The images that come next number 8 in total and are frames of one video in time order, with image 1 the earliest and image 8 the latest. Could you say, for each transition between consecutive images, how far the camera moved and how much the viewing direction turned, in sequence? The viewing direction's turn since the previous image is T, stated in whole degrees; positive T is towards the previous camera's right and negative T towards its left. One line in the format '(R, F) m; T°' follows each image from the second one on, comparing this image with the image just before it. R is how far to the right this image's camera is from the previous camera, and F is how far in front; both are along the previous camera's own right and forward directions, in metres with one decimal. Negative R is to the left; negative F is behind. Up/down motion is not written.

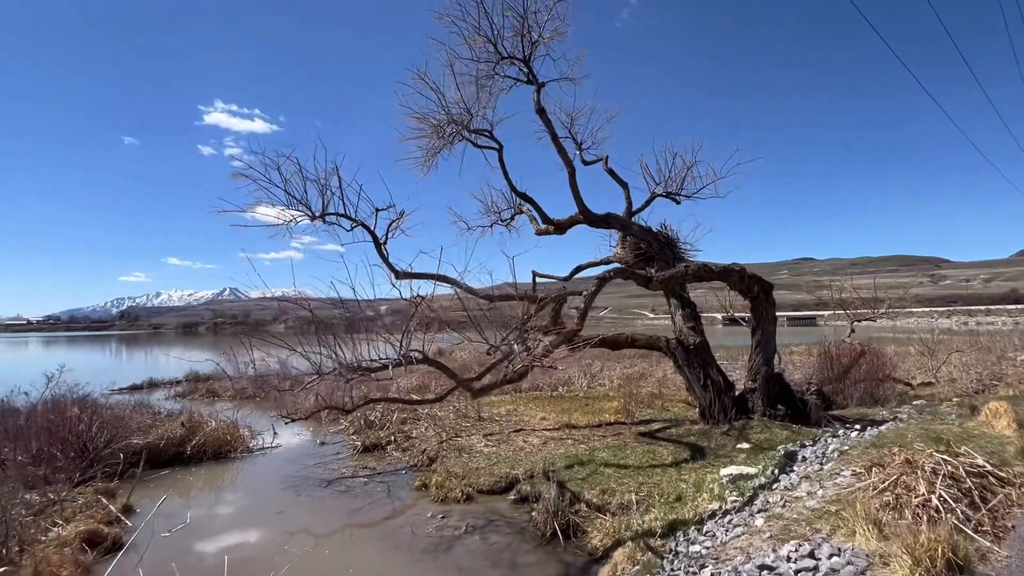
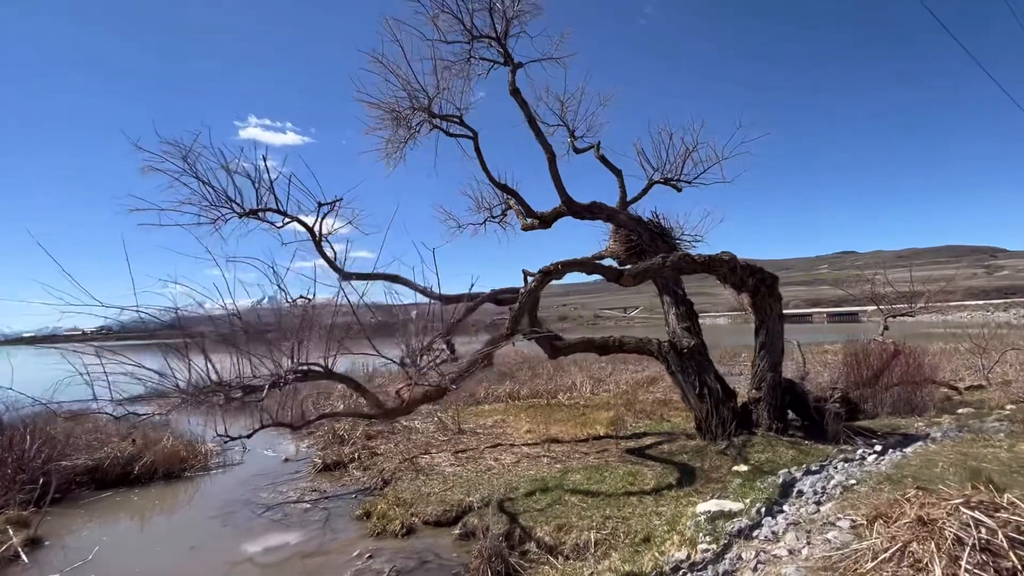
(+1.0, +1.2) m; -3°
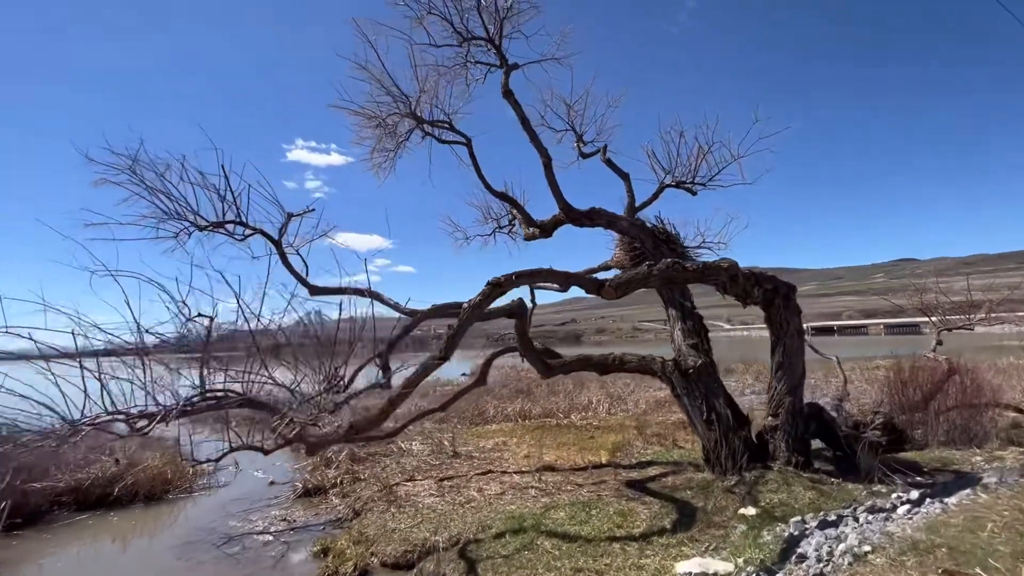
(+0.8, +0.8) m; -4°
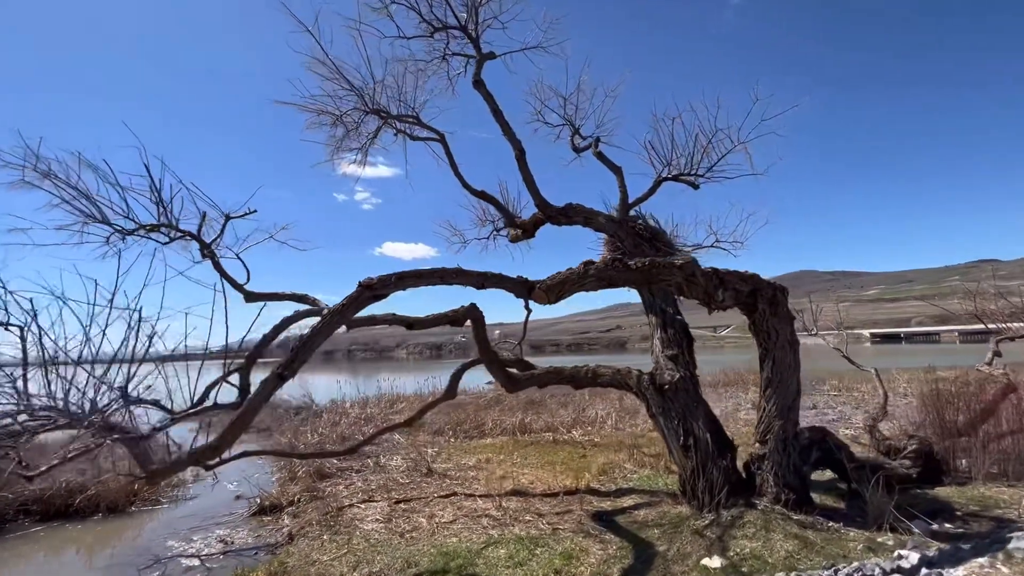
(+1.1, +0.9) m; -5°
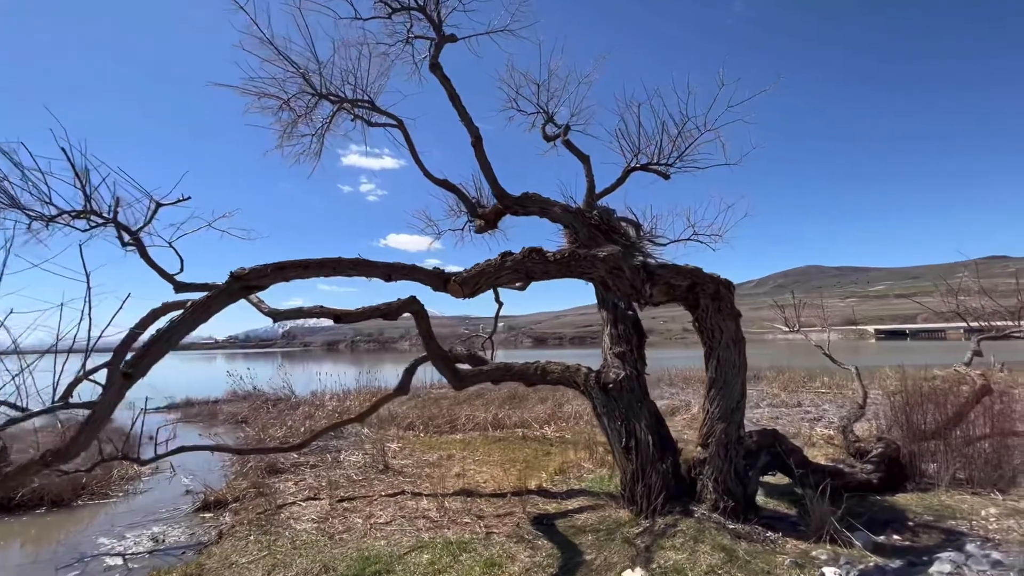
(+0.7, +0.3) m; -1°
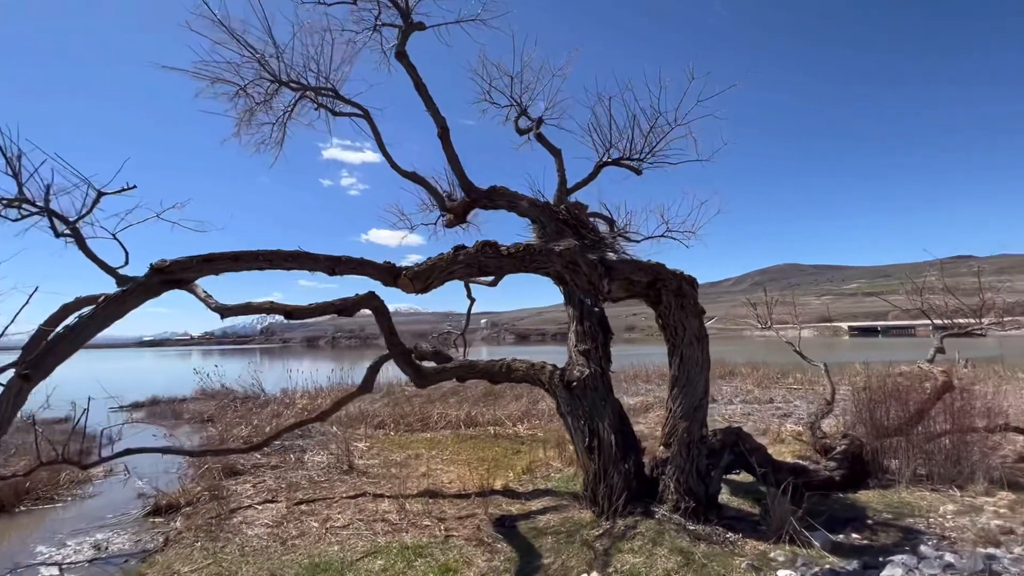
(+0.2, +0.1) m; +2°
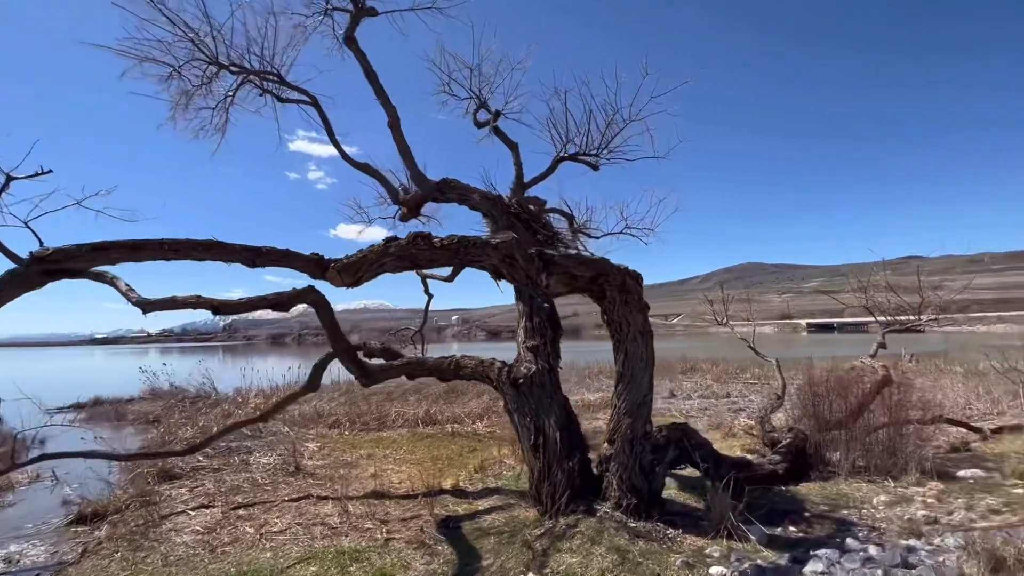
(+0.3, +0.1) m; +3°
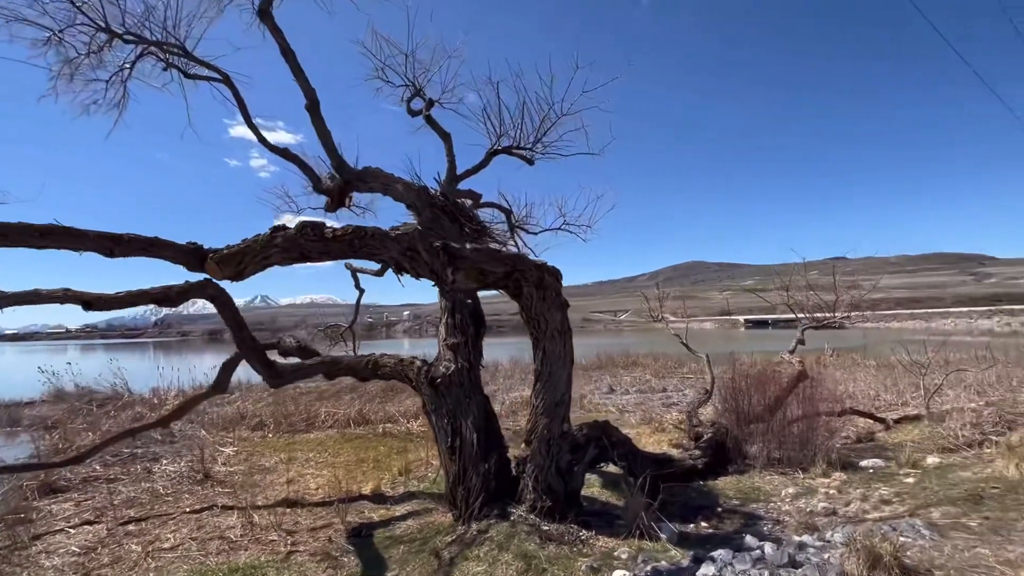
(+0.3, +0.2) m; +4°
